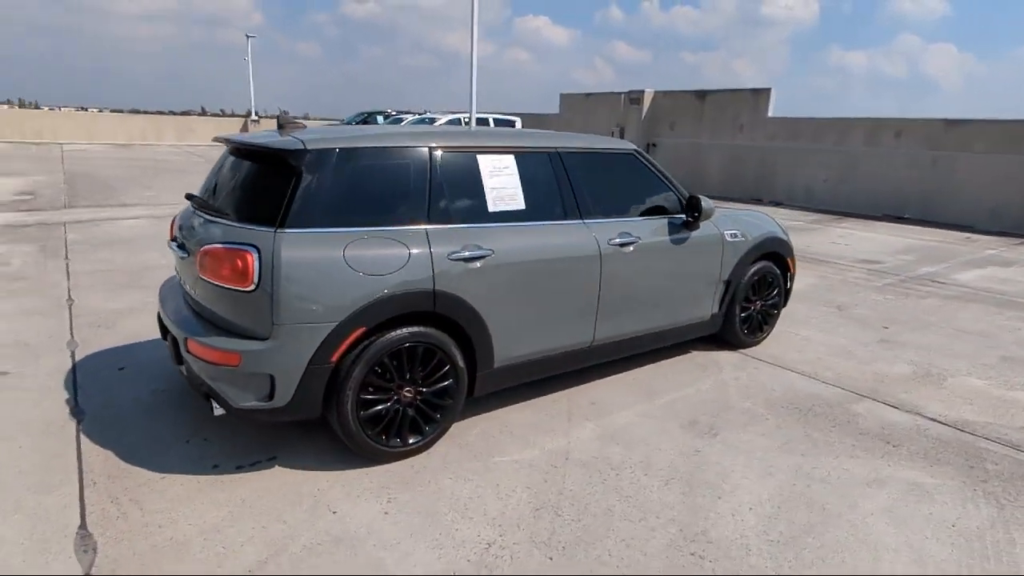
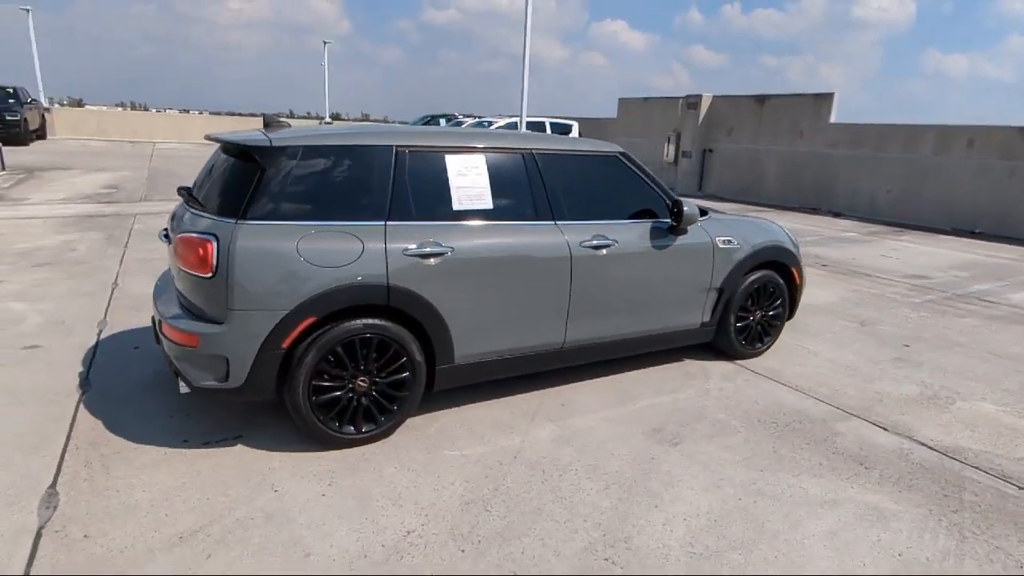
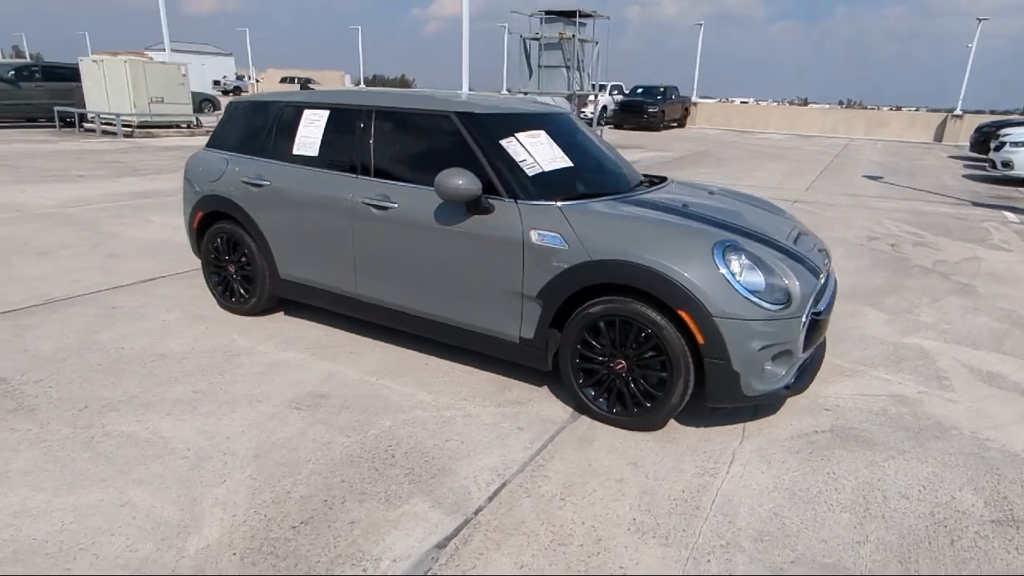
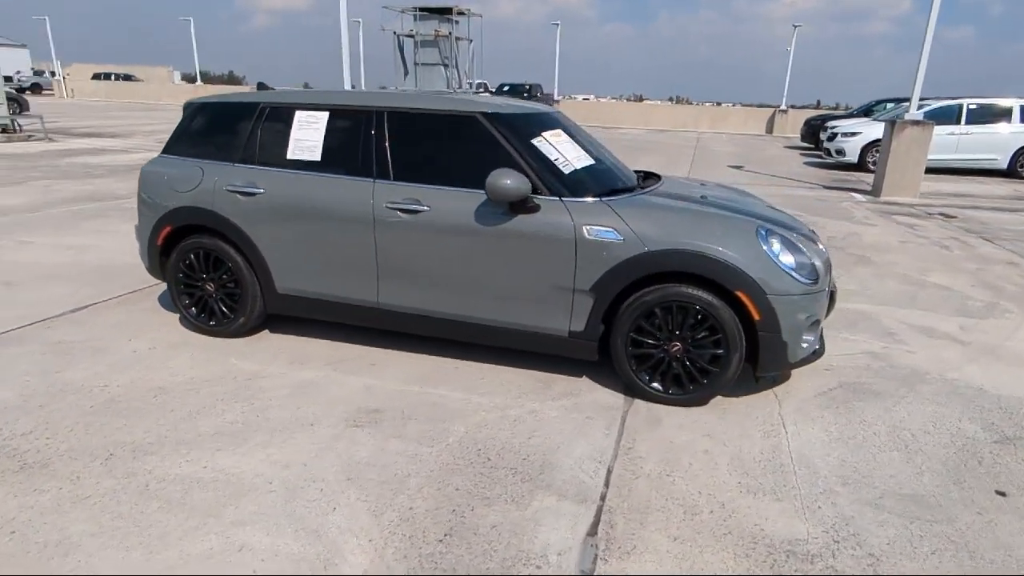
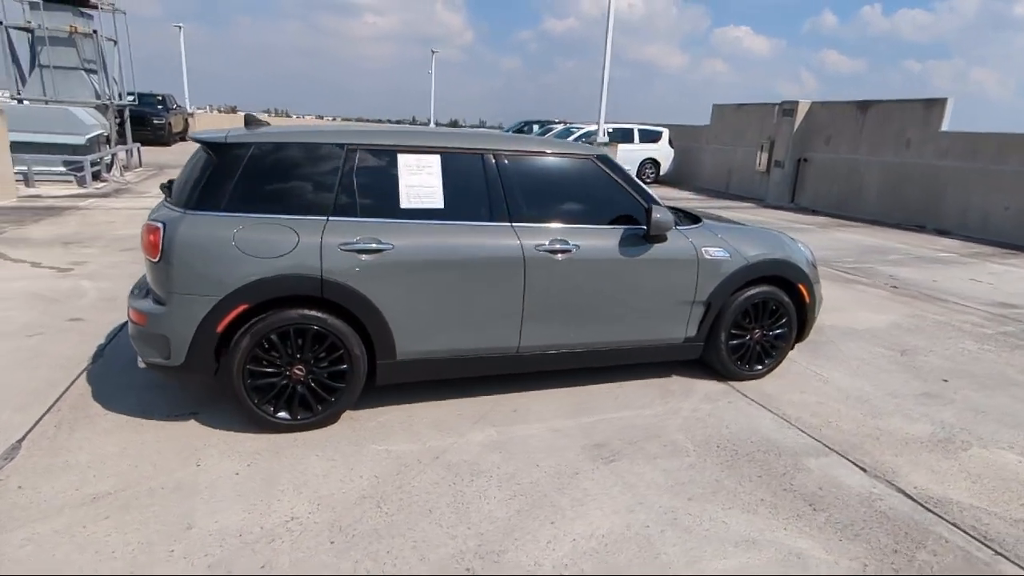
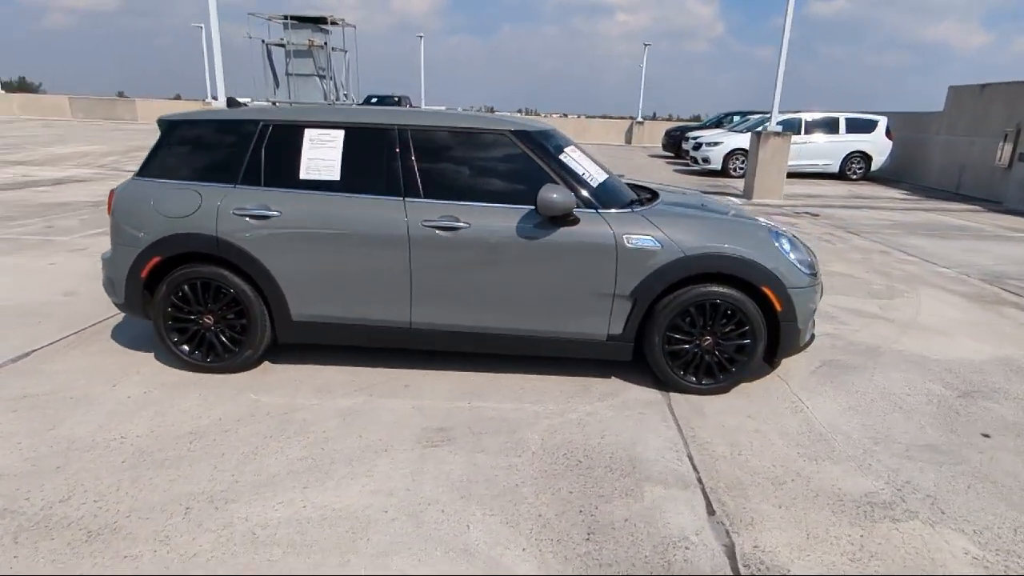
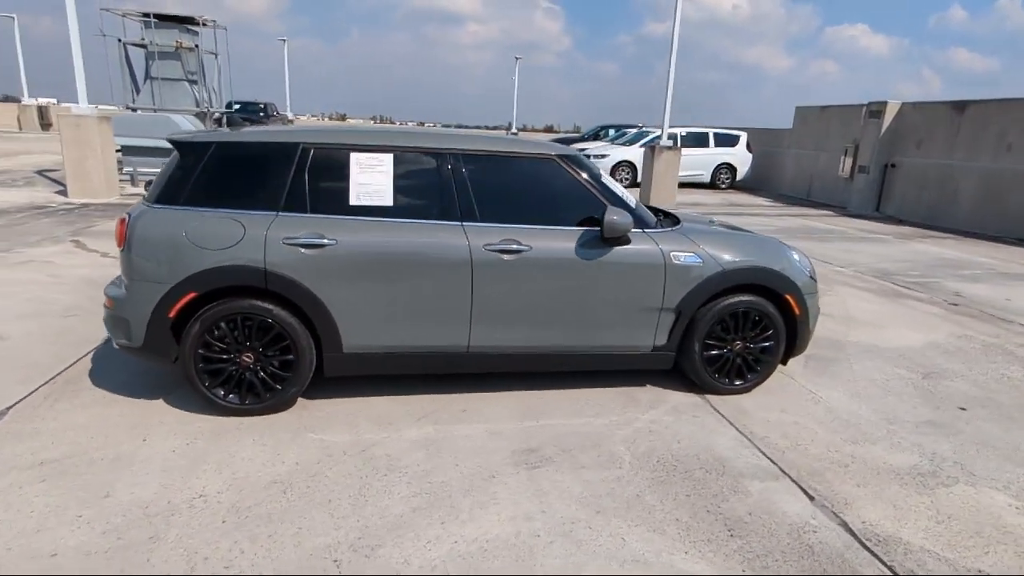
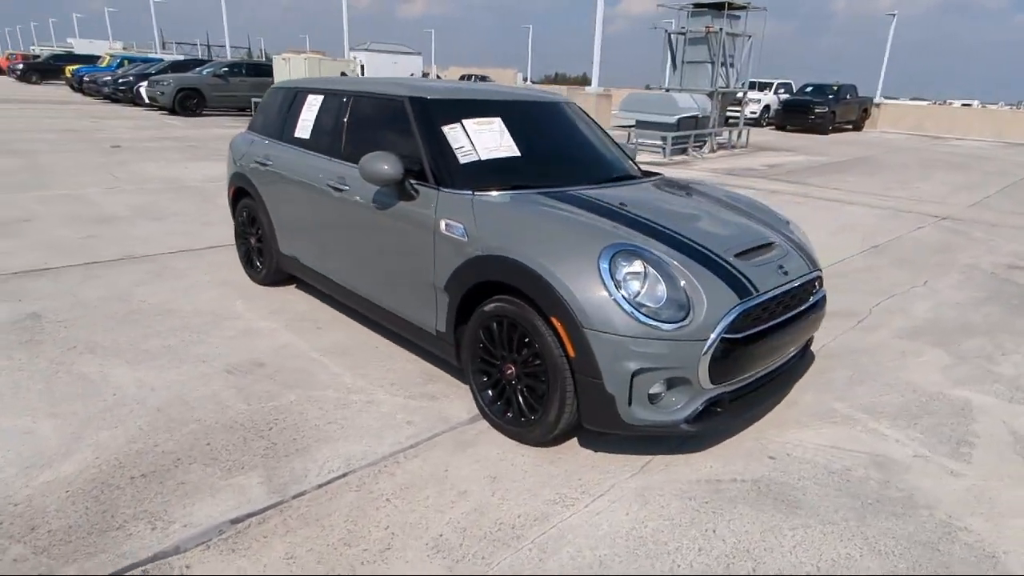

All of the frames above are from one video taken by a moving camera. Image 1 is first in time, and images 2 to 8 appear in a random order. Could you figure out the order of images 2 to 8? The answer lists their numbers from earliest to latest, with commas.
2, 5, 7, 6, 4, 3, 8
